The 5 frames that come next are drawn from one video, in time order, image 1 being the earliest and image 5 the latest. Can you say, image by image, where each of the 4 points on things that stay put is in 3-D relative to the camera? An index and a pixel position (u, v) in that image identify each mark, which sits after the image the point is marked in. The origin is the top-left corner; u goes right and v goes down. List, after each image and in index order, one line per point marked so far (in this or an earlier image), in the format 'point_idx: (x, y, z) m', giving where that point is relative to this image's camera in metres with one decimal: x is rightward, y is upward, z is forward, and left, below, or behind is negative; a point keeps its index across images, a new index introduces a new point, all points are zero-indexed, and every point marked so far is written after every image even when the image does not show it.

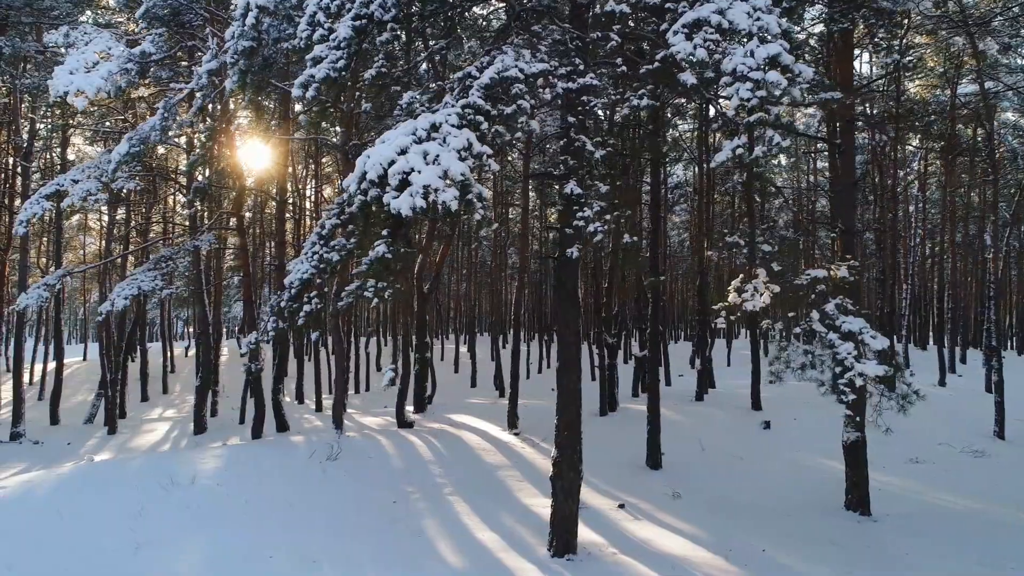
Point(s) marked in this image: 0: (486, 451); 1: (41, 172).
0: (-0.4, -2.9, +11.3) m
1: (-14.1, +3.4, +19.1) m
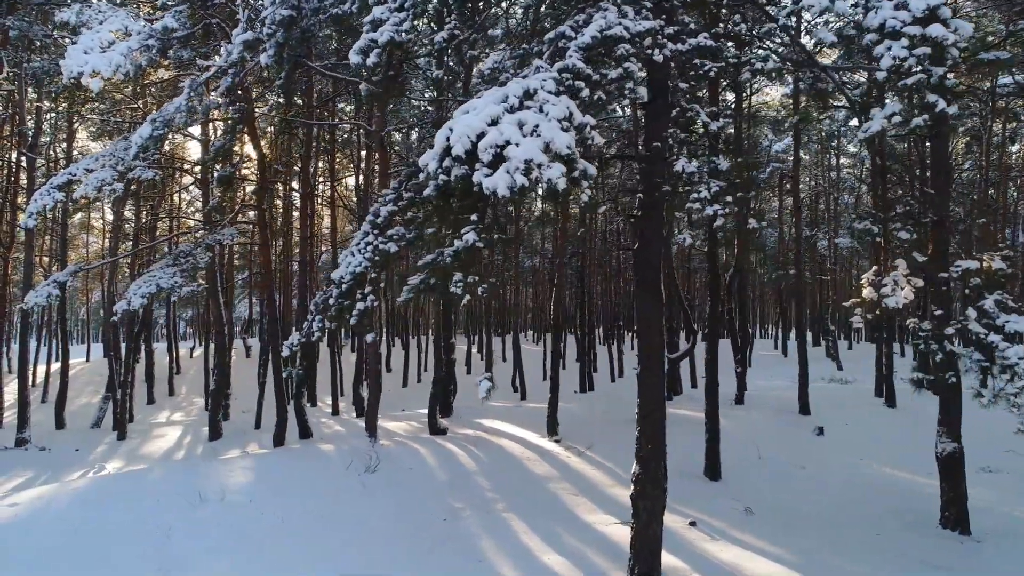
0: (+0.3, -2.8, +10.5) m
1: (-13.3, +3.5, +18.3) m
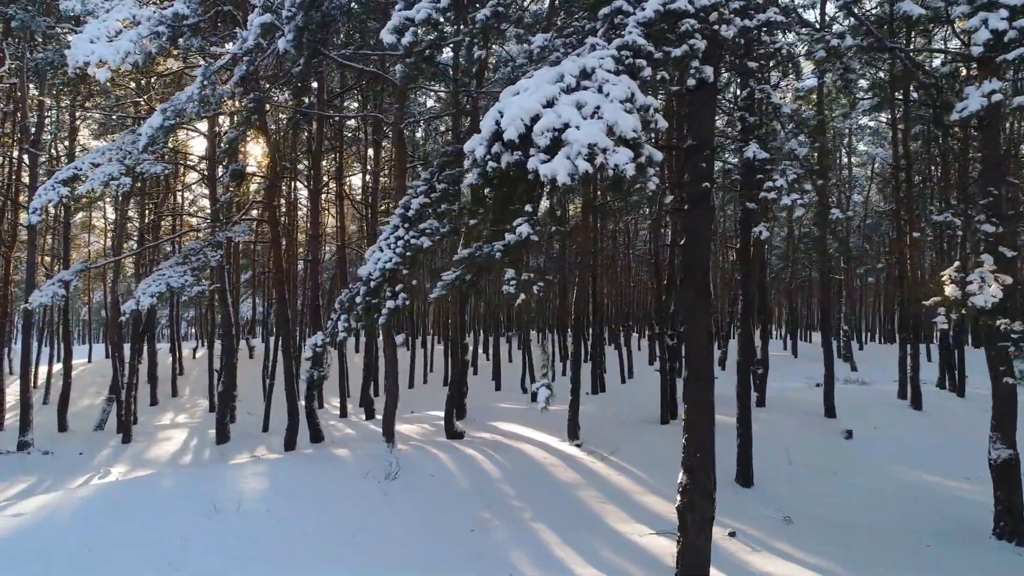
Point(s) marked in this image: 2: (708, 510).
0: (+0.7, -2.8, +10.1) m
1: (-13.0, +3.5, +17.9) m
2: (+1.8, -2.1, +6.0) m
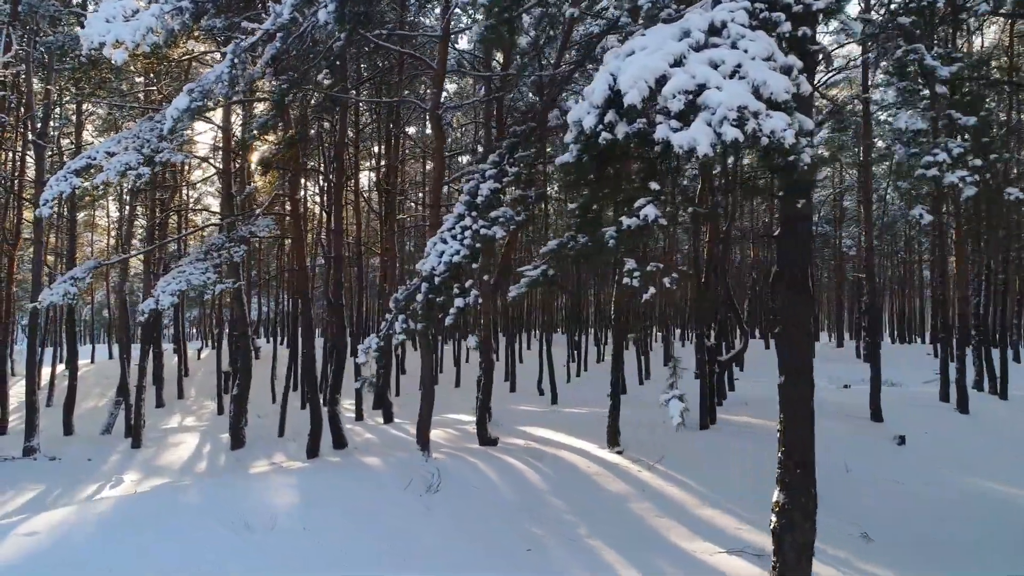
0: (+1.3, -2.8, +9.4) m
1: (-12.3, +3.5, +17.2) m
2: (+2.5, -2.0, +5.3) m
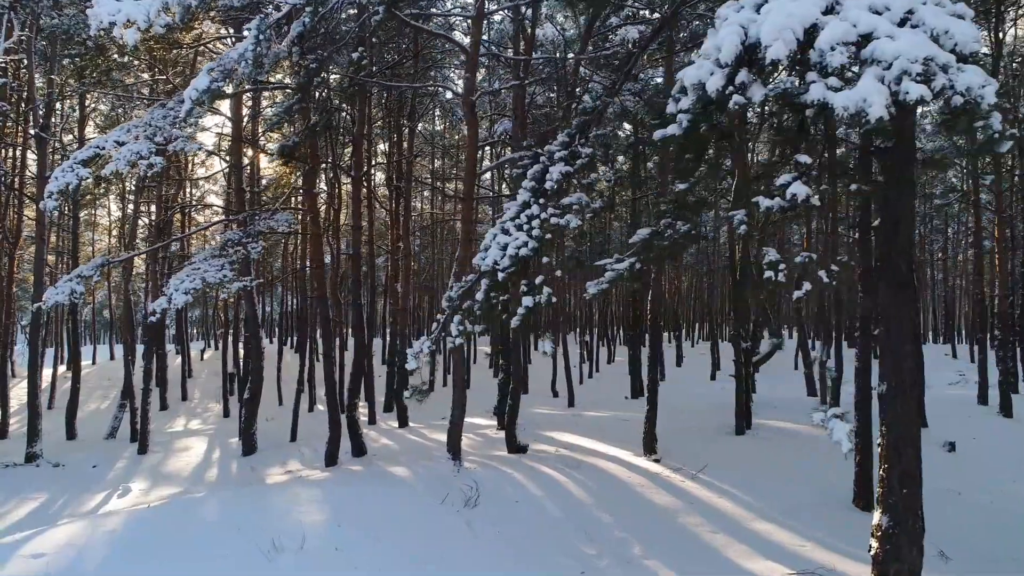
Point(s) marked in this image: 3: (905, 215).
0: (+1.9, -2.8, +8.8) m
1: (-11.8, +3.5, +16.6) m
2: (+3.0, -2.0, +4.7) m
3: (+2.9, +0.5, +4.7) m
